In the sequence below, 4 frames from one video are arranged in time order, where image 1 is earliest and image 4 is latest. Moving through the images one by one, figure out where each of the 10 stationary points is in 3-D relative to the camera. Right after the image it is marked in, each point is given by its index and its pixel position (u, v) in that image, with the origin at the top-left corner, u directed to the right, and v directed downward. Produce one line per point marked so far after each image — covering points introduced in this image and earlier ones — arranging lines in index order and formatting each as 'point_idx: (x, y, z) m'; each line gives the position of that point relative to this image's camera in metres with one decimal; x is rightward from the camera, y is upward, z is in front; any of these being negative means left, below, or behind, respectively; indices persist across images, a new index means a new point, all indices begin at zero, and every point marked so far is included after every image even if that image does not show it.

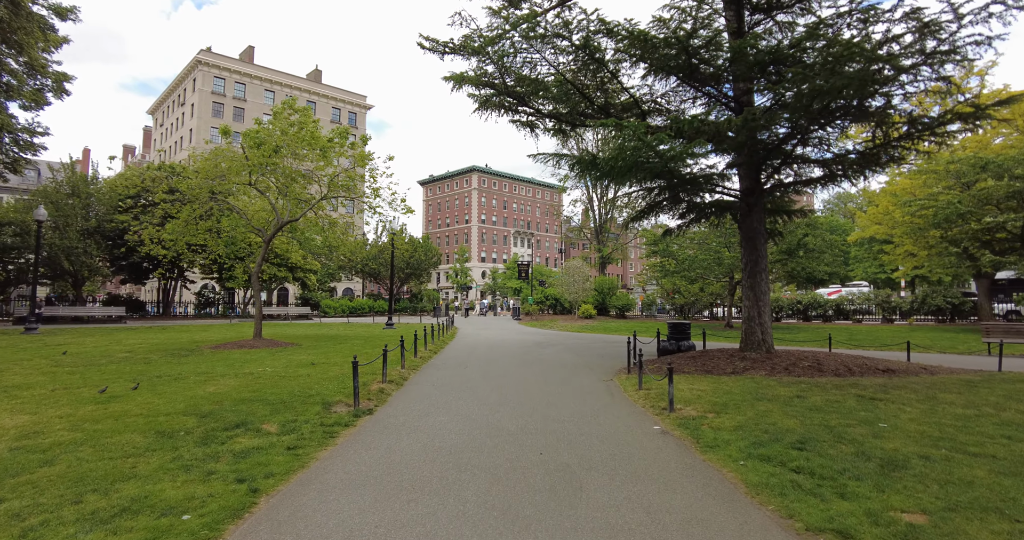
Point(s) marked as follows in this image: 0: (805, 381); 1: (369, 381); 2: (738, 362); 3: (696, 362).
0: (+5.6, -2.1, +9.8) m
1: (-2.6, -2.1, +9.4) m
2: (+5.0, -2.1, +11.4) m
3: (+4.2, -2.1, +11.6) m
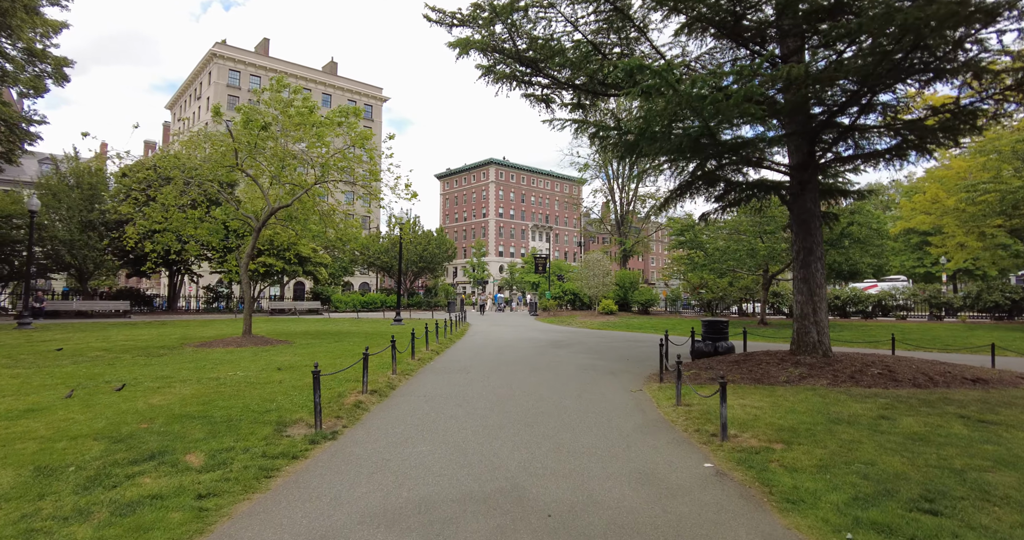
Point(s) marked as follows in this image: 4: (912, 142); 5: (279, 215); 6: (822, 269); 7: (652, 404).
0: (+5.7, -1.9, +7.9) m
1: (-2.5, -1.9, +7.8) m
2: (+5.2, -1.8, +9.5) m
3: (+4.3, -1.9, +9.8) m
4: (+8.1, +2.6, +10.4) m
5: (-8.5, +2.0, +18.5) m
6: (+6.5, 0.0, +10.7) m
7: (+2.1, -2.0, +7.5) m
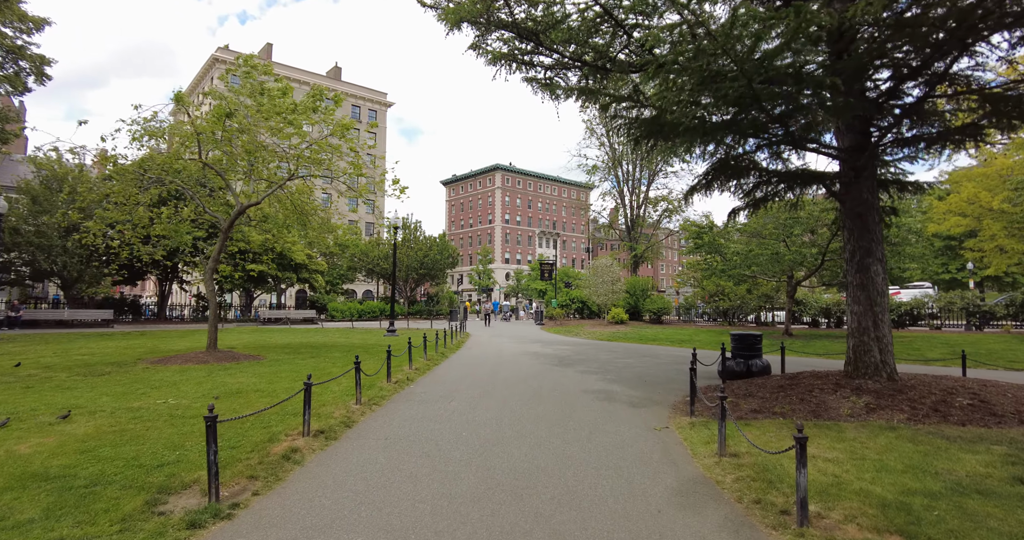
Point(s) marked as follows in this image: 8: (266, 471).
0: (+5.6, -2.0, +6.0) m
1: (-2.7, -1.9, +5.9) m
2: (+5.1, -1.9, +7.6) m
3: (+4.2, -1.9, +7.8) m
4: (+8.0, +2.5, +8.5) m
5: (-8.4, +1.8, +16.8) m
6: (+6.4, -0.1, +8.8) m
7: (+1.9, -2.0, +5.6) m
8: (-2.3, -1.9, +4.9) m
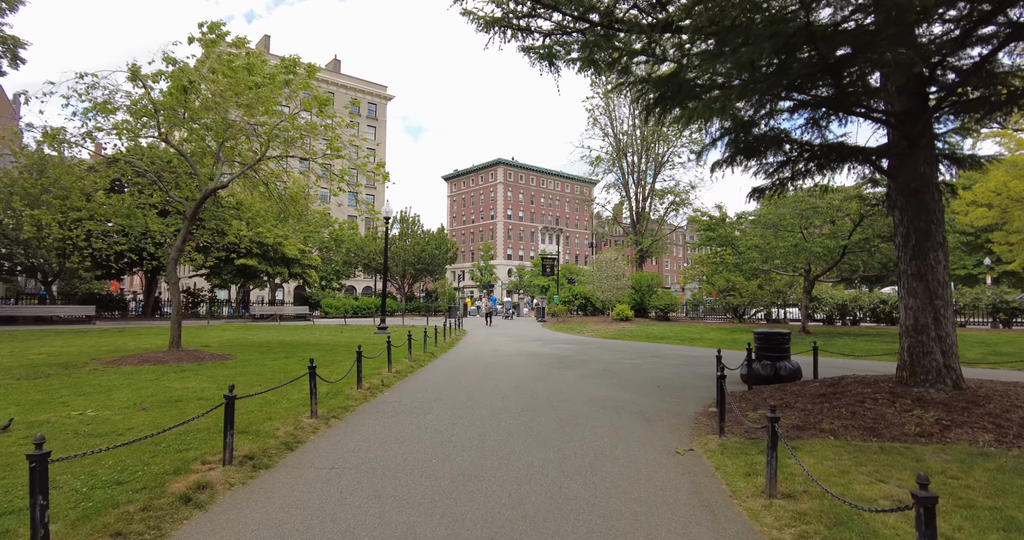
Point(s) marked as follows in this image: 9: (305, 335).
0: (+5.4, -1.8, +4.6) m
1: (-2.8, -1.7, +4.6) m
2: (+4.9, -1.7, +6.2) m
3: (+4.1, -1.8, +6.4) m
4: (+7.8, +2.7, +7.0) m
5: (-8.5, +2.0, +15.5) m
6: (+6.2, +0.1, +7.4) m
7: (+1.7, -1.8, +4.2) m
8: (-2.5, -1.7, +3.5) m
9: (-7.8, -2.5, +19.4) m
